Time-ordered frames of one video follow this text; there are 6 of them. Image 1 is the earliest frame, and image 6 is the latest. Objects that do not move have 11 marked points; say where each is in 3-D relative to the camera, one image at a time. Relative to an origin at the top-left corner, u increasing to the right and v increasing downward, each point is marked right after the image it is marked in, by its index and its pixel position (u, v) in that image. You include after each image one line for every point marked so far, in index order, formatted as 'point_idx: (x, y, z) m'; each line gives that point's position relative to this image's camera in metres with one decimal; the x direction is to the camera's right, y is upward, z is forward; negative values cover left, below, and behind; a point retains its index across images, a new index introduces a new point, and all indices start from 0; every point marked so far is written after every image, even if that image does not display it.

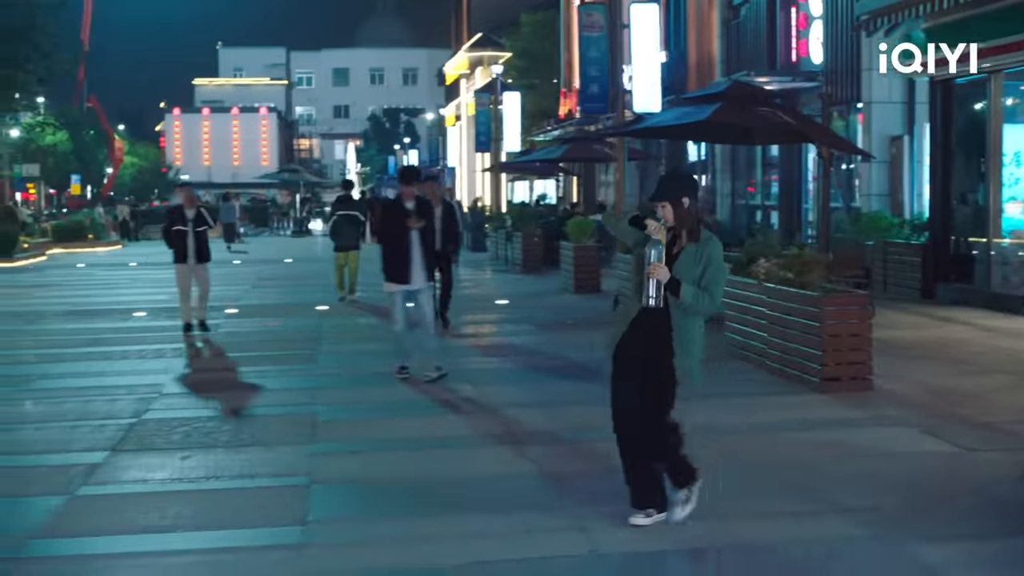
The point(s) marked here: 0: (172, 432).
0: (-1.9, -0.8, +9.2) m
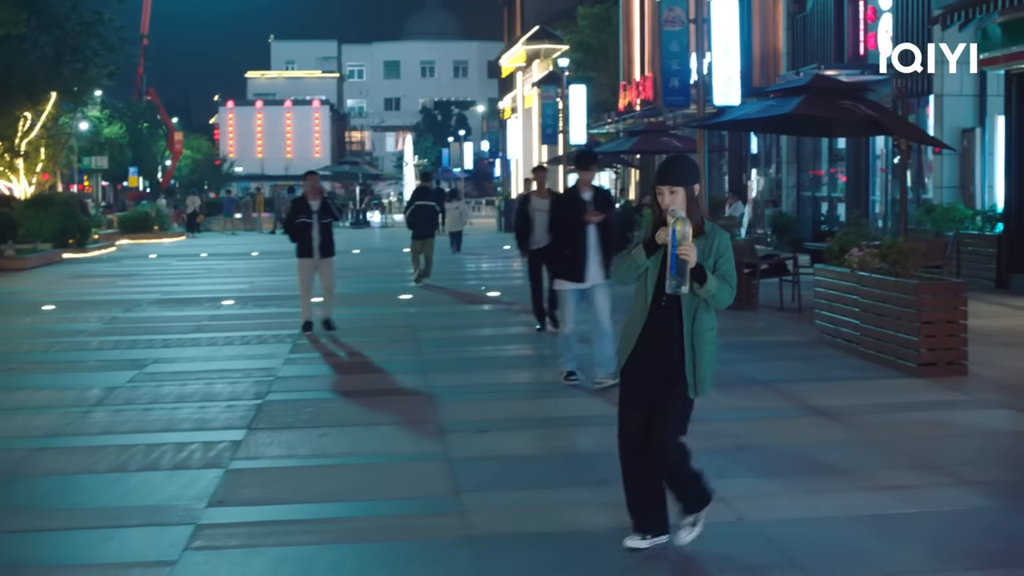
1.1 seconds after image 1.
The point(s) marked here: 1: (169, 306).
0: (-1.3, -0.7, +9.6) m
1: (-4.0, -0.2, +18.9) m
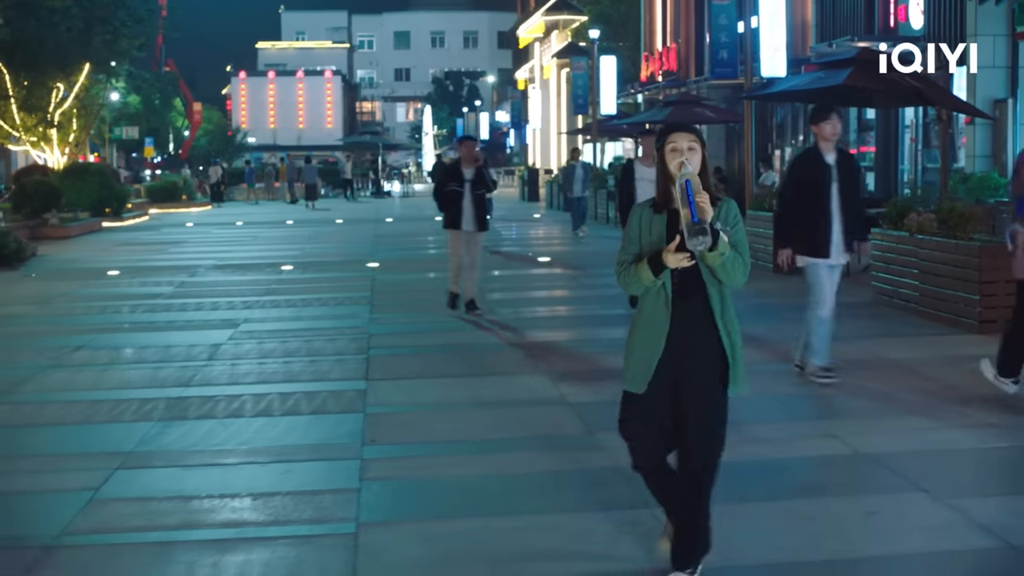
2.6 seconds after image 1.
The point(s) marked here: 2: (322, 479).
0: (-0.7, -0.5, +10.3) m
1: (-3.4, +0.2, +19.6) m
2: (-0.8, -0.8, +6.8) m
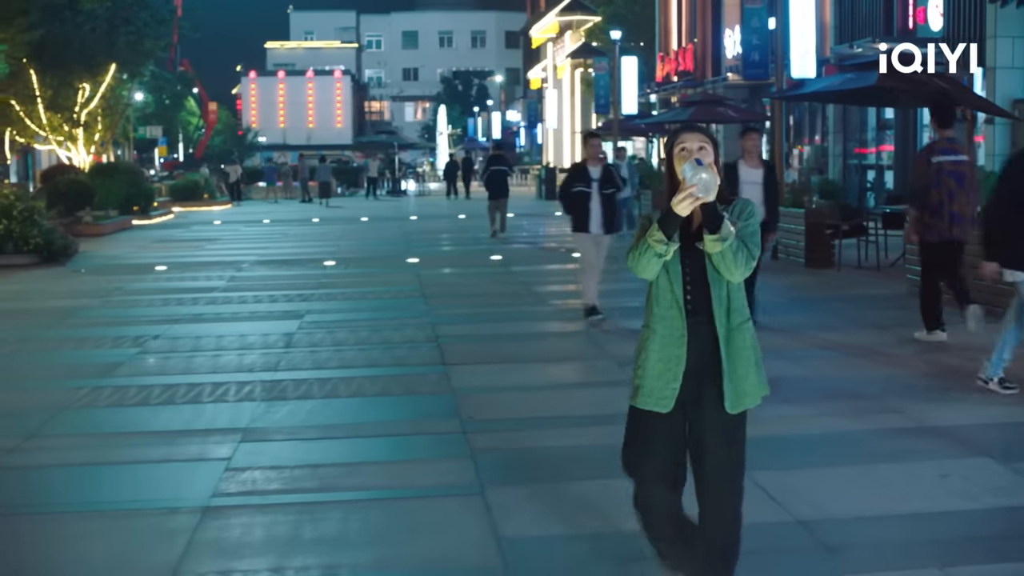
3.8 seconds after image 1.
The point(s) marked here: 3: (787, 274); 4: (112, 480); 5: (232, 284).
0: (-0.2, -0.4, +11.0) m
1: (-3.0, +0.3, +20.3) m
2: (-0.4, -0.7, +7.5) m
3: (+2.9, +0.1, +16.9) m
4: (-1.8, -0.8, +7.0) m
5: (-3.2, +0.1, +18.1) m
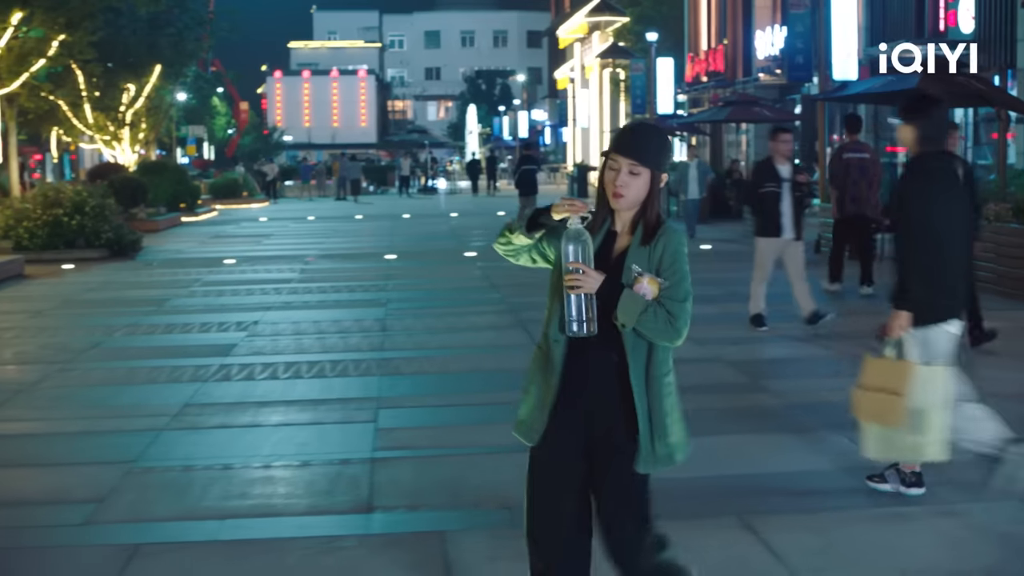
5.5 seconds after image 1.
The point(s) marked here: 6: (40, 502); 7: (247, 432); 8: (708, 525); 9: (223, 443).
0: (+0.4, -0.3, +11.9) m
1: (-2.3, +0.4, +21.3) m
2: (+0.2, -0.7, +8.4) m
3: (+3.5, +0.2, +17.9) m
4: (-1.2, -0.7, +8.0) m
5: (-2.5, +0.1, +19.1) m
6: (-2.0, -0.9, +6.7) m
7: (-1.3, -0.7, +8.1) m
8: (+0.7, -0.9, +6.0) m
9: (-1.4, -0.8, +7.9) m
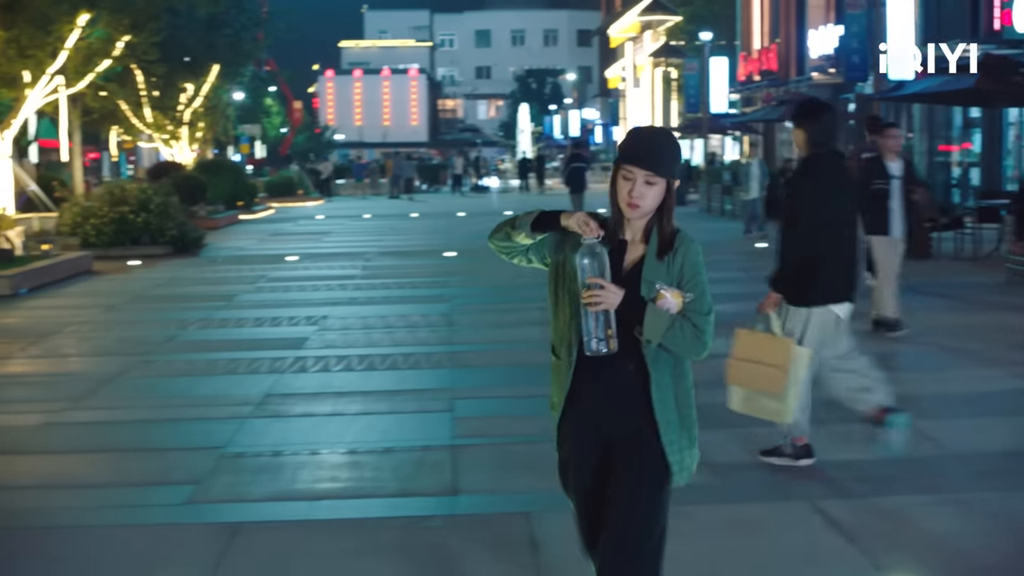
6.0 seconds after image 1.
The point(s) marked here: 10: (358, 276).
0: (+0.9, -0.3, +12.2) m
1: (-1.5, +0.4, +21.6) m
2: (+0.6, -0.6, +8.7) m
3: (+4.2, +0.3, +18.0) m
4: (-0.8, -0.7, +8.3) m
5: (-1.8, +0.2, +19.4) m
6: (-1.6, -0.9, +7.1) m
7: (-1.0, -0.7, +8.5) m
8: (+1.0, -0.9, +6.3) m
9: (-1.0, -0.7, +8.2) m
10: (-1.8, +0.1, +18.9) m
